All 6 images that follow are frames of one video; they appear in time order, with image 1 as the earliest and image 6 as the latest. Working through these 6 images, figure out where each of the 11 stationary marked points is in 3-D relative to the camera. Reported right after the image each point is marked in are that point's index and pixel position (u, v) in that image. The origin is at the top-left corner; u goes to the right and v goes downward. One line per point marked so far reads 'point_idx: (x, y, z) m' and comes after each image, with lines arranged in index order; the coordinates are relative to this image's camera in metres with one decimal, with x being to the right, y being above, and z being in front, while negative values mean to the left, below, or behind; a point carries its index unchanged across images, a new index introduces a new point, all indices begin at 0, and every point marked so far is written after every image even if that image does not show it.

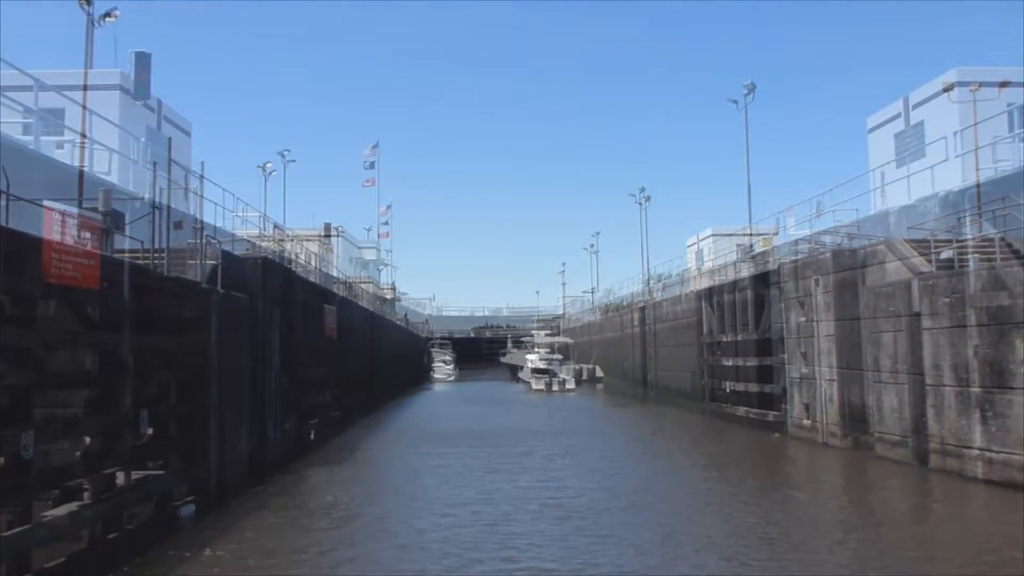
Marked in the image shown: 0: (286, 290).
0: (-4.7, -0.2, +15.9) m
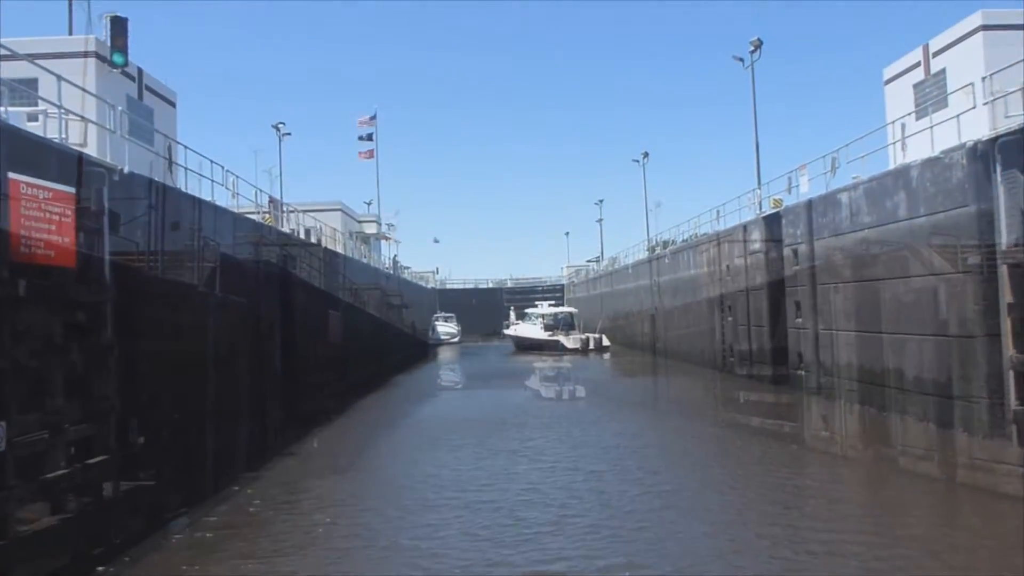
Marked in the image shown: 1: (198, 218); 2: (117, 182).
0: (-4.6, +0.2, +15.3) m
1: (-4.6, +1.1, +11.7) m
2: (-4.6, +1.2, +9.4) m
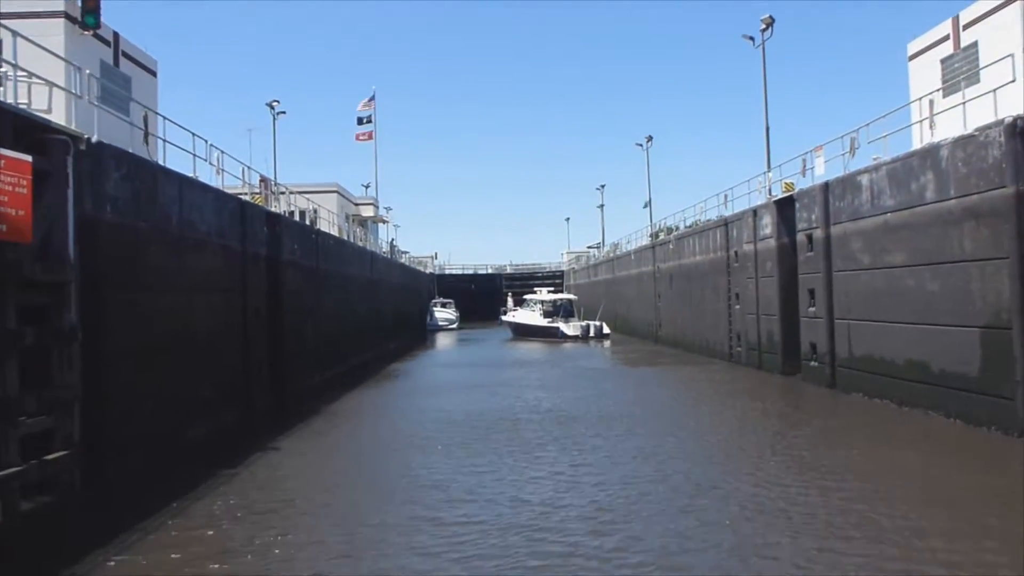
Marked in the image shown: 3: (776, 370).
0: (-4.6, +0.6, +14.6) m
1: (-4.6, +1.3, +11.0) m
2: (-4.6, +1.4, +8.6) m
3: (+5.6, -1.7, +17.0) m
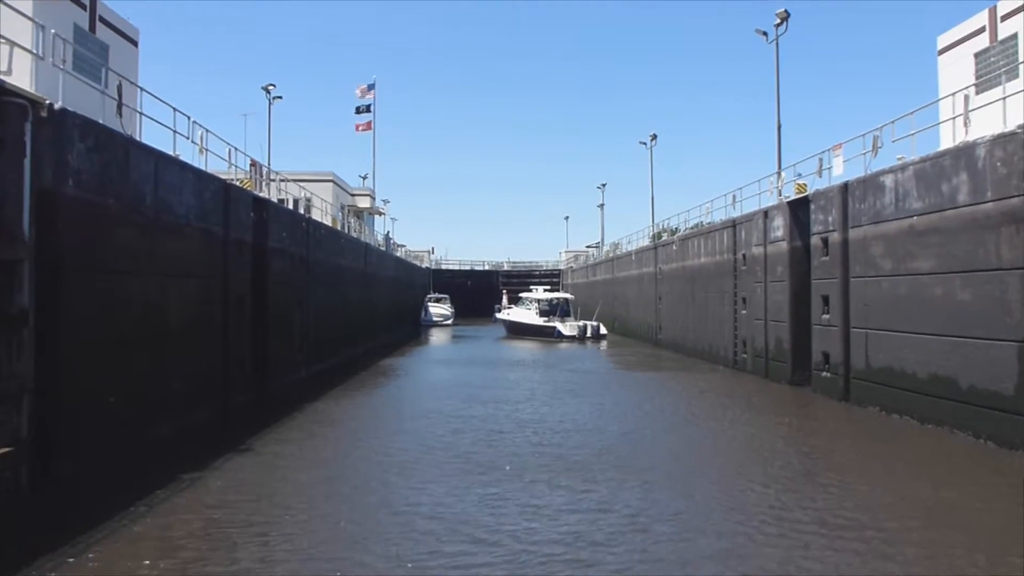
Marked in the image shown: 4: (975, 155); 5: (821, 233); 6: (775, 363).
0: (-4.6, +0.8, +13.8) m
1: (-4.6, +1.5, +10.2) m
2: (-4.5, +1.6, +7.8) m
3: (+5.5, -1.8, +16.3) m
4: (+5.7, +1.6, +10.0) m
5: (+5.6, +1.0, +14.5) m
6: (+5.5, -1.5, +16.8) m
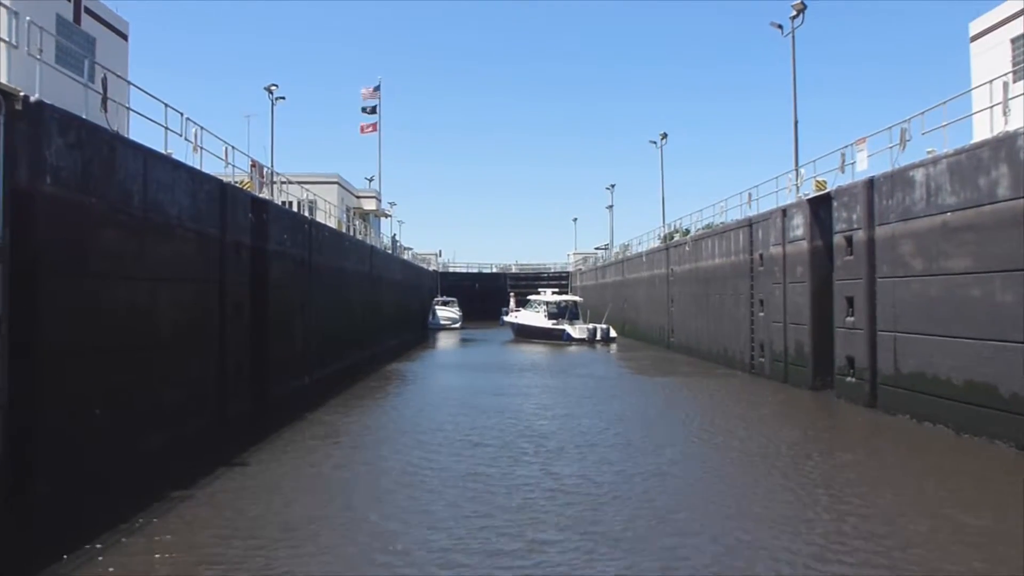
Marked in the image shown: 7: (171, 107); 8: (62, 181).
0: (-4.5, +0.7, +13.3) m
1: (-4.5, +1.5, +9.6) m
2: (-4.5, +1.6, +7.3) m
3: (+5.7, -1.9, +15.6) m
4: (+5.8, +1.6, +9.3) m
5: (+5.7, +1.0, +13.9) m
6: (+5.7, -1.6, +16.2) m
7: (-4.5, +2.4, +10.7) m
8: (-4.4, +1.0, +7.9) m
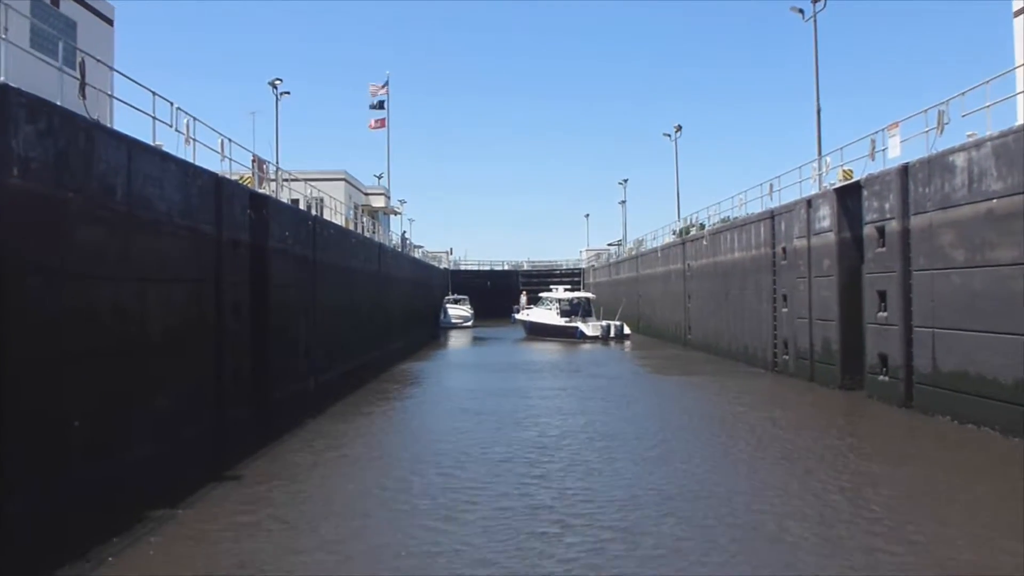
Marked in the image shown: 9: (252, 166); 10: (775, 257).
0: (-4.3, +0.7, +12.6) m
1: (-4.3, +1.5, +9.0) m
2: (-4.4, +1.6, +6.7) m
3: (+5.9, -1.8, +14.9) m
4: (+5.9, +1.7, +8.6) m
5: (+5.9, +1.1, +13.1) m
6: (+5.9, -1.5, +15.4) m
7: (-4.4, +2.4, +10.1) m
8: (-4.3, +1.0, +7.3) m
9: (-5.2, +2.4, +15.9) m
10: (+5.9, +0.7, +18.1) m
